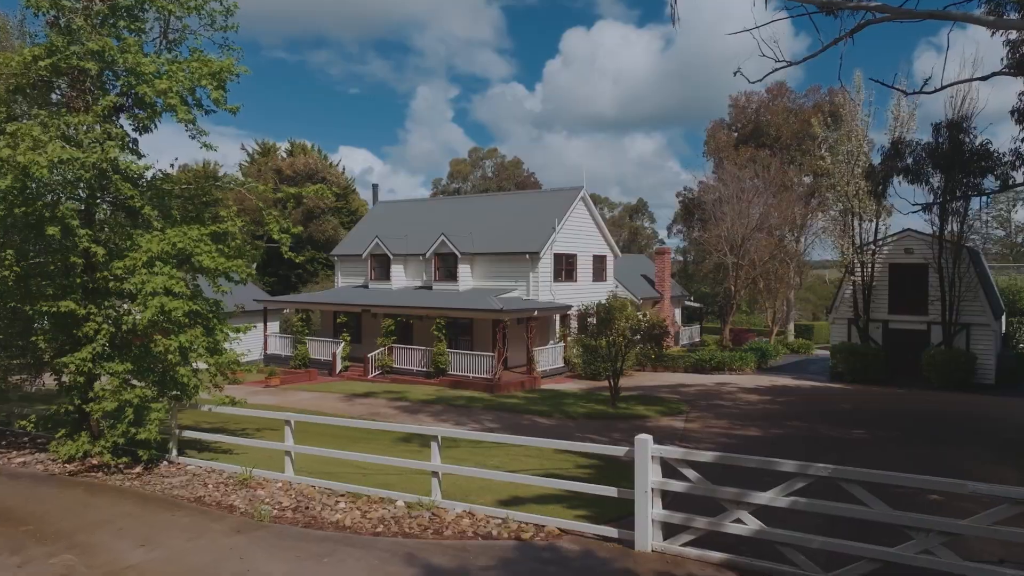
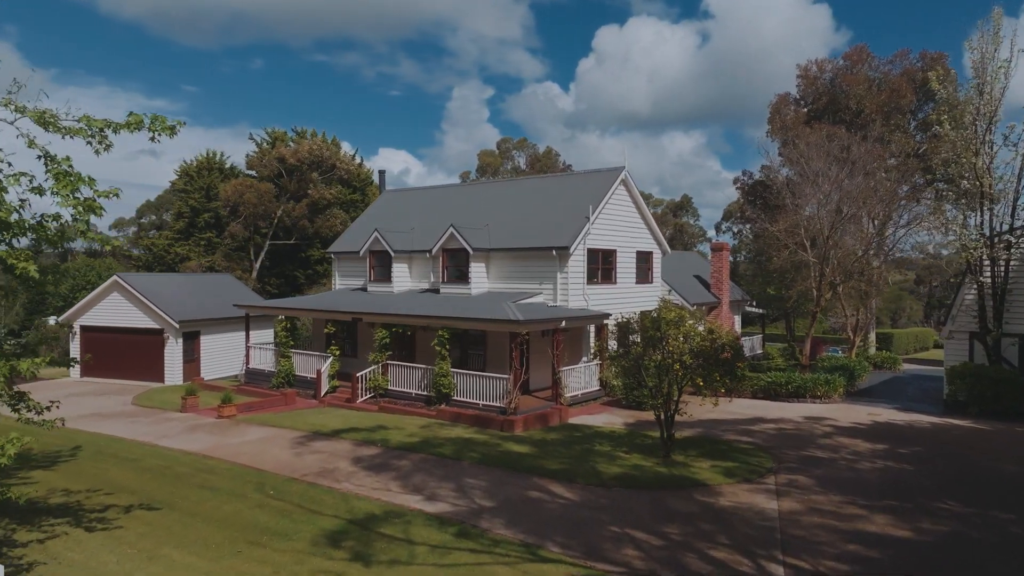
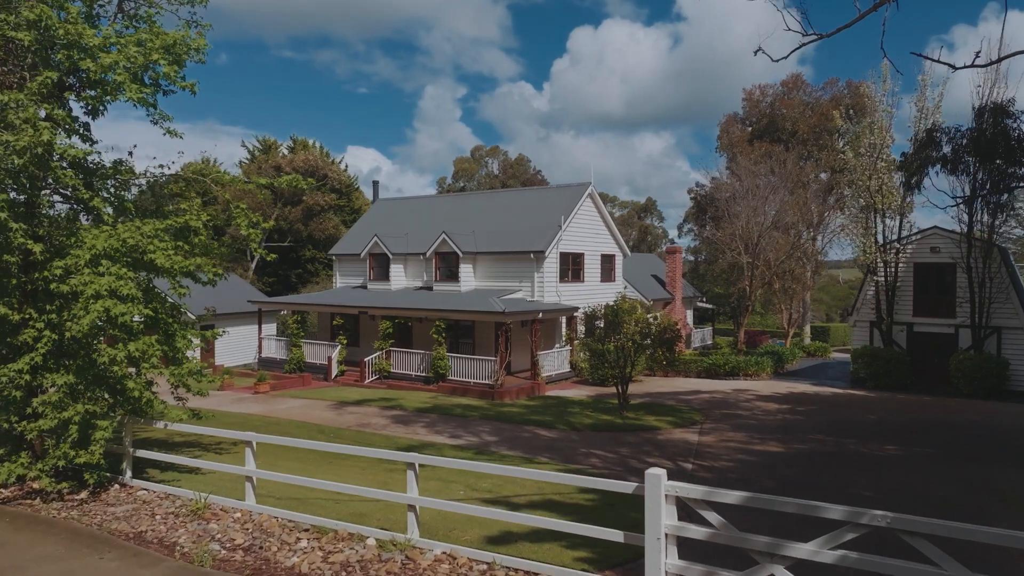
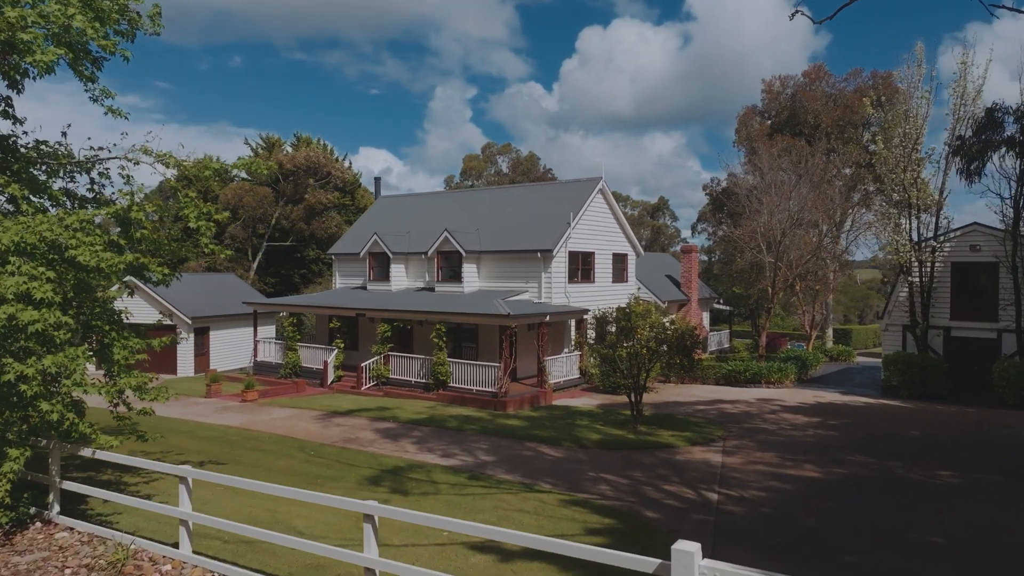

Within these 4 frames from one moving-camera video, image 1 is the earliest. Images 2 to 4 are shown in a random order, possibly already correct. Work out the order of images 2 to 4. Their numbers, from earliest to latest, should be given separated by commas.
3, 4, 2
